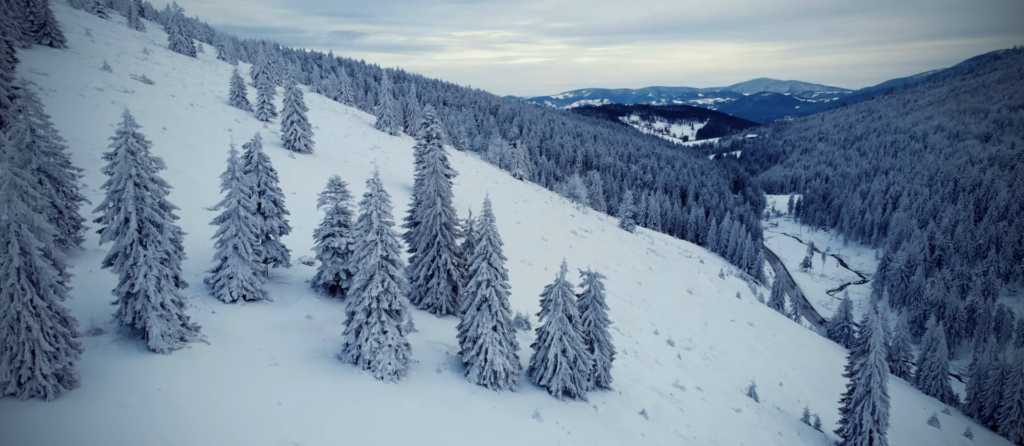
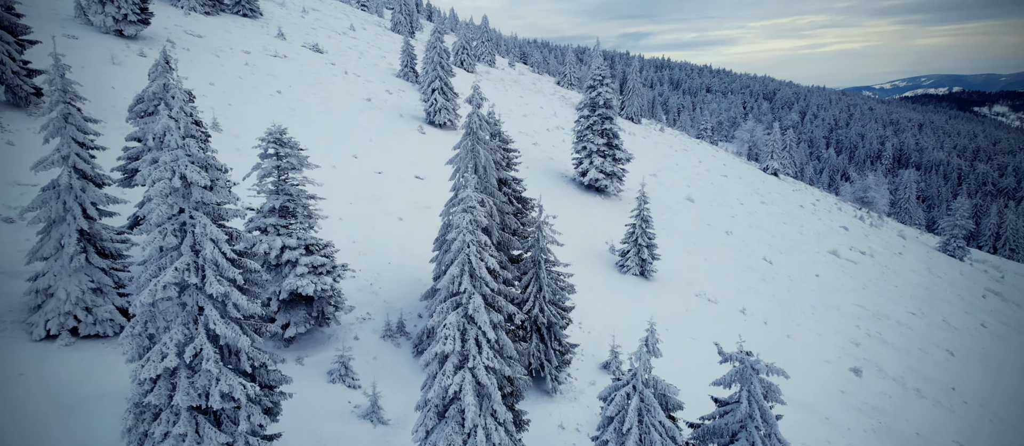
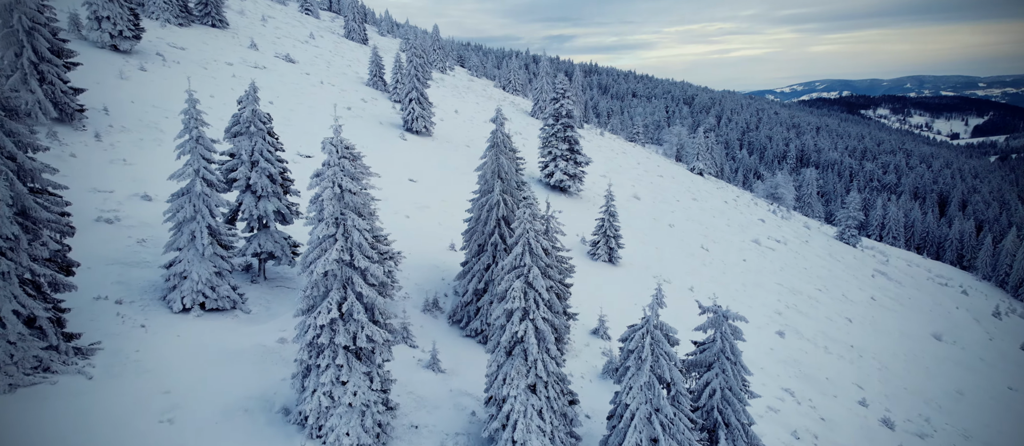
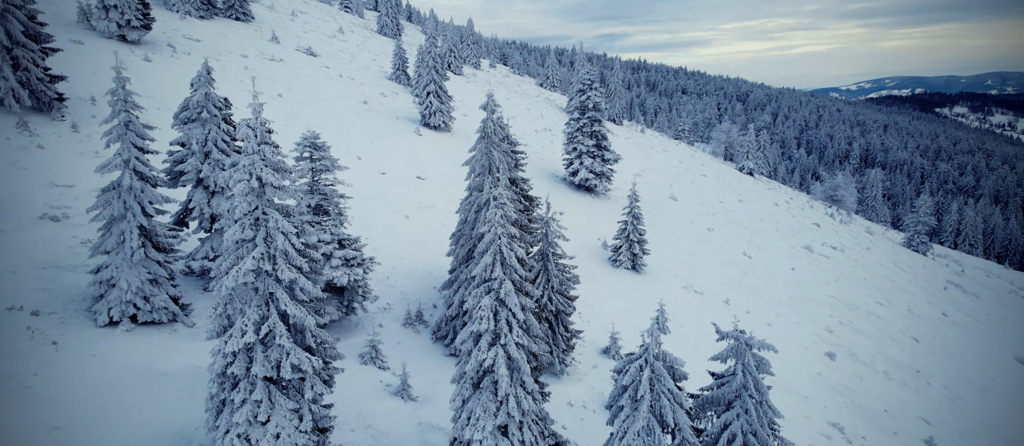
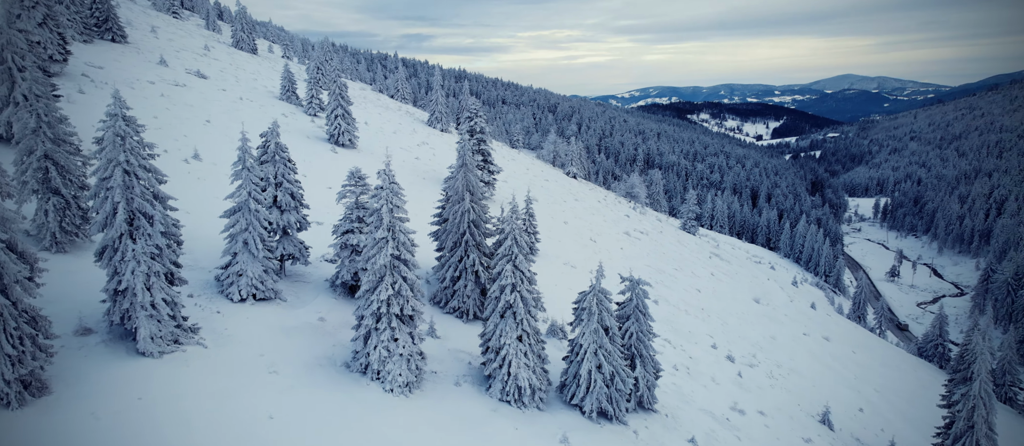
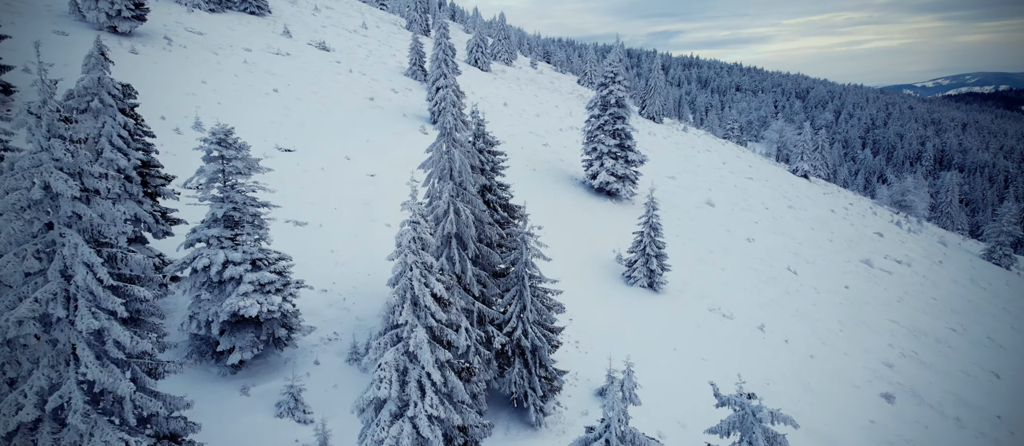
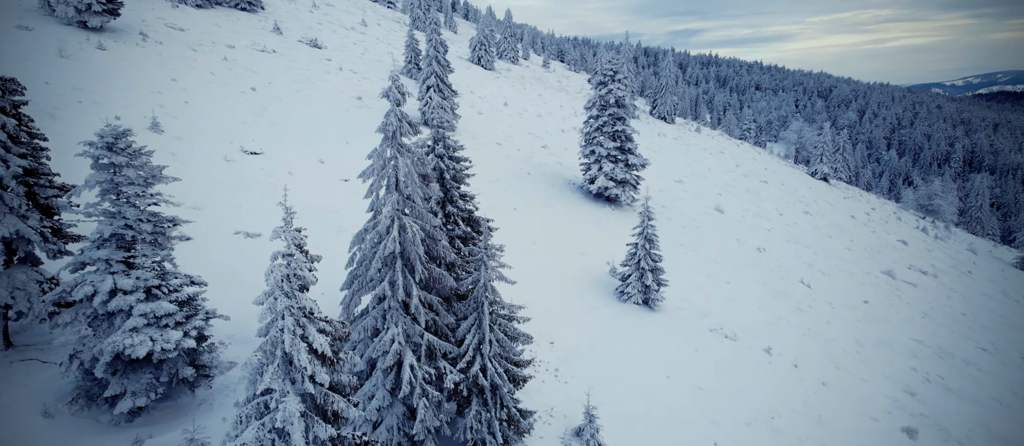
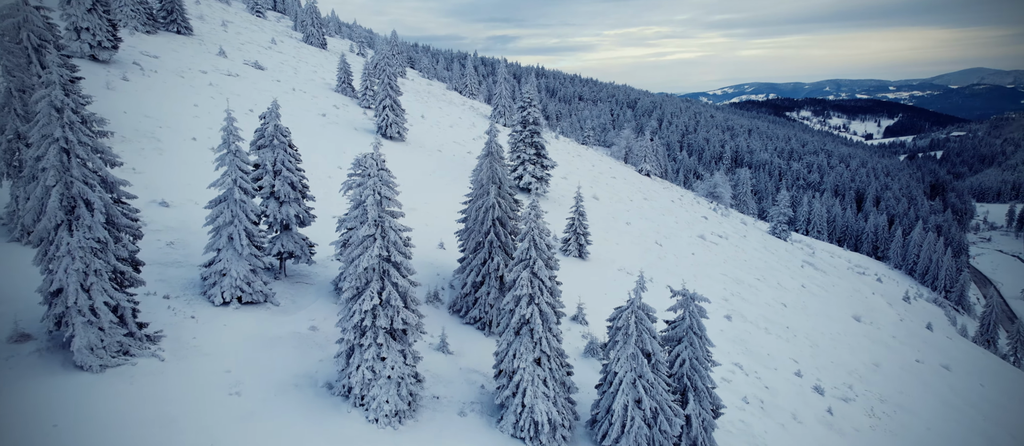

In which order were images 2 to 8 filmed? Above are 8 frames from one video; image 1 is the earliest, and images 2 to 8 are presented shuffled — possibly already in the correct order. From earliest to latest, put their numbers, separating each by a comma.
5, 8, 3, 4, 2, 6, 7
